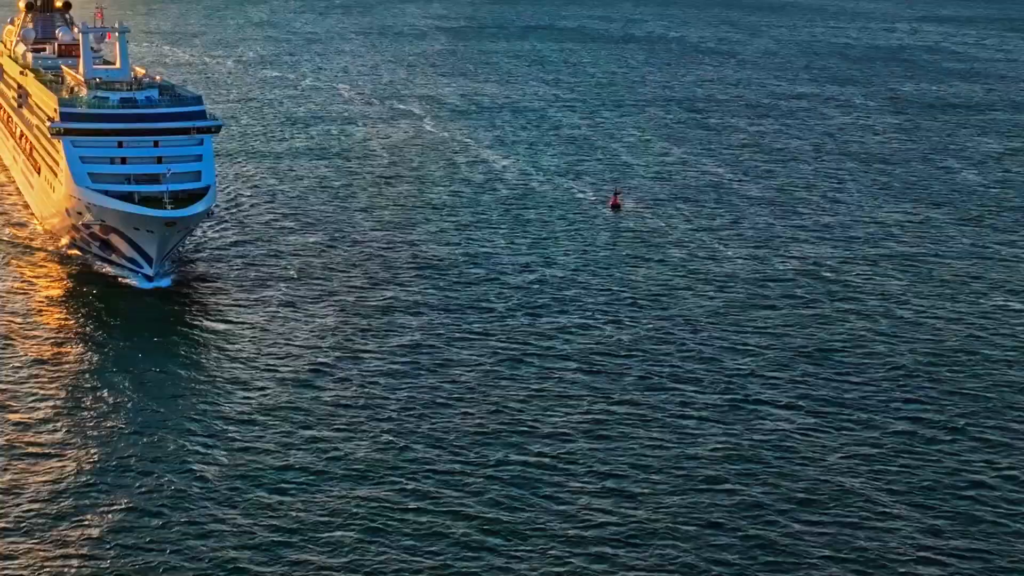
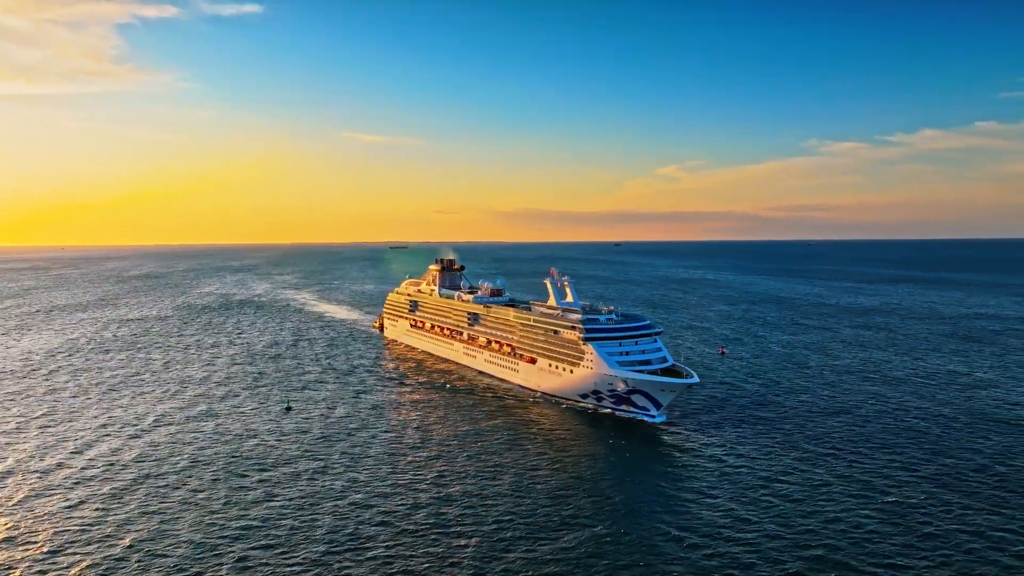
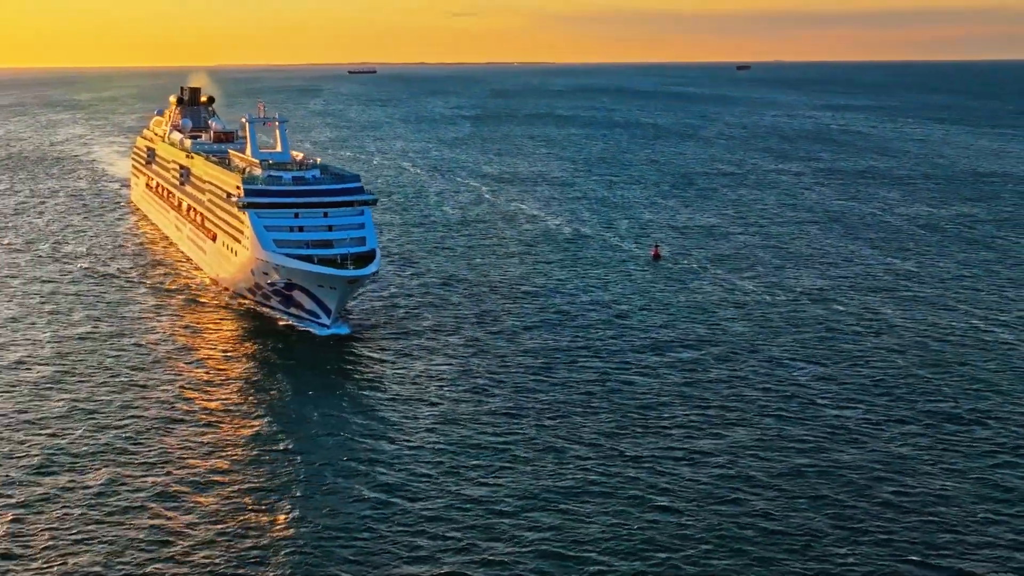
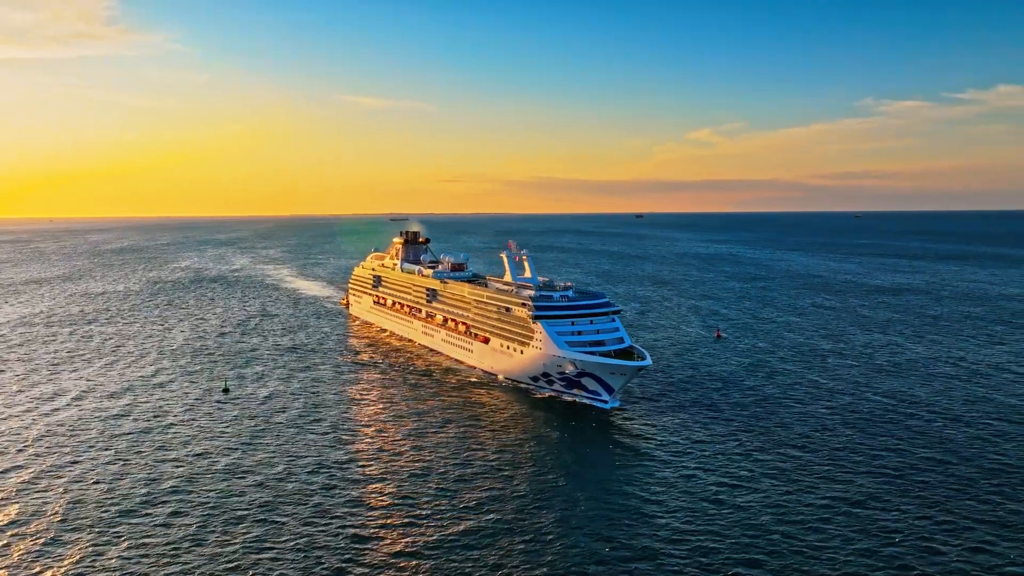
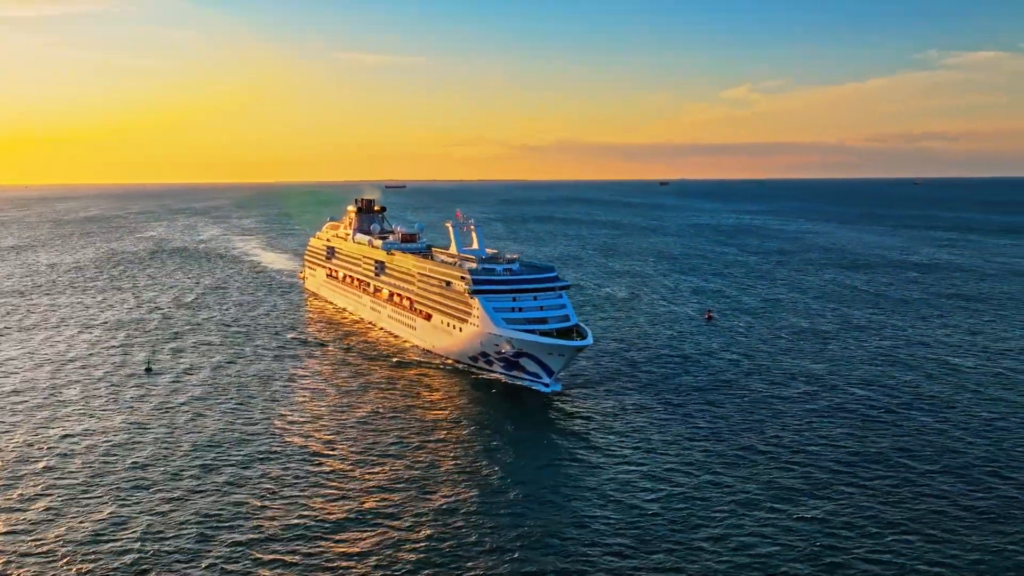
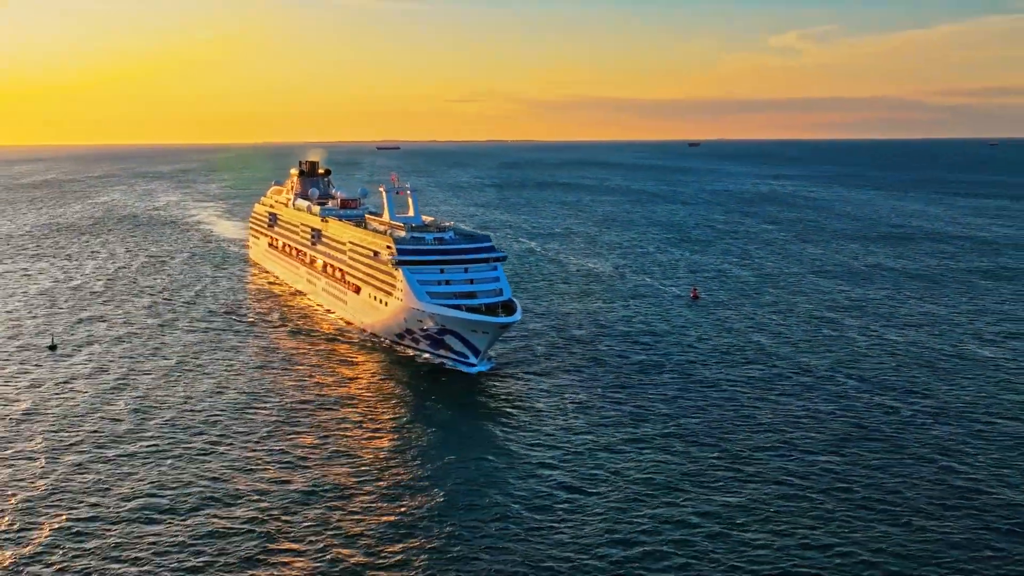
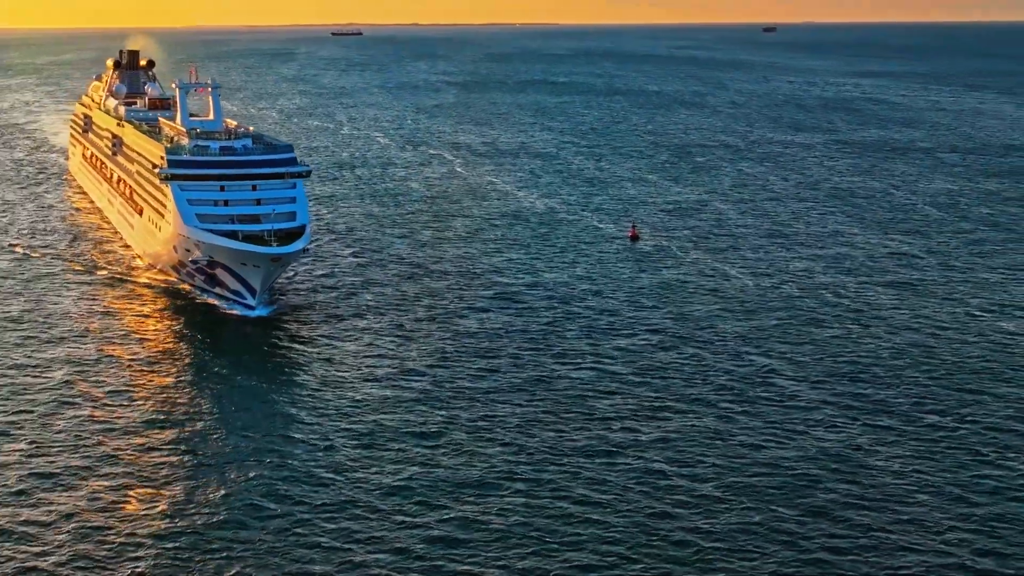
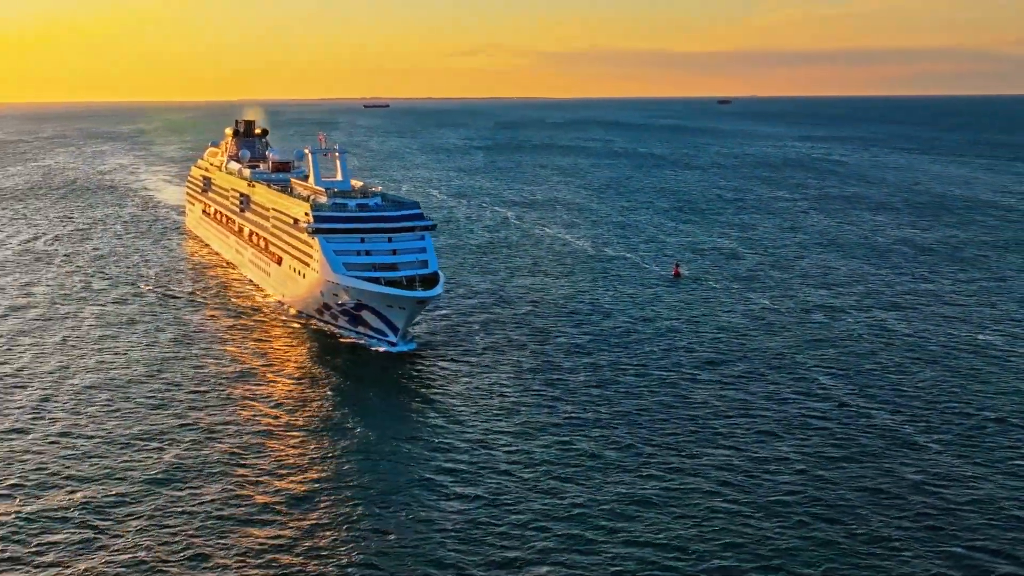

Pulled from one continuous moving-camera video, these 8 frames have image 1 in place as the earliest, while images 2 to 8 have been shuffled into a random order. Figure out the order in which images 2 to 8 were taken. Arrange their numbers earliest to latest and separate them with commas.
7, 3, 8, 6, 5, 4, 2
